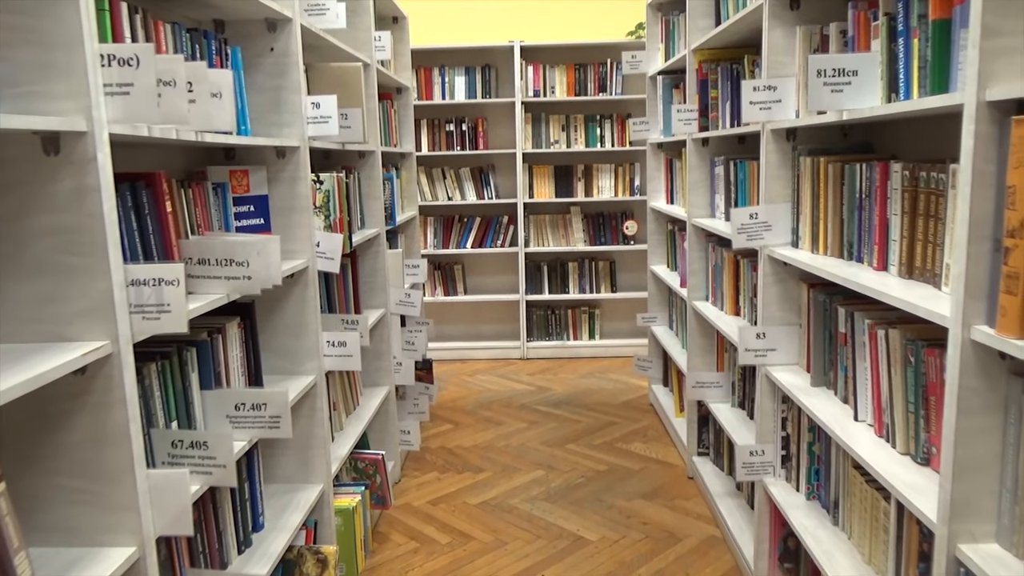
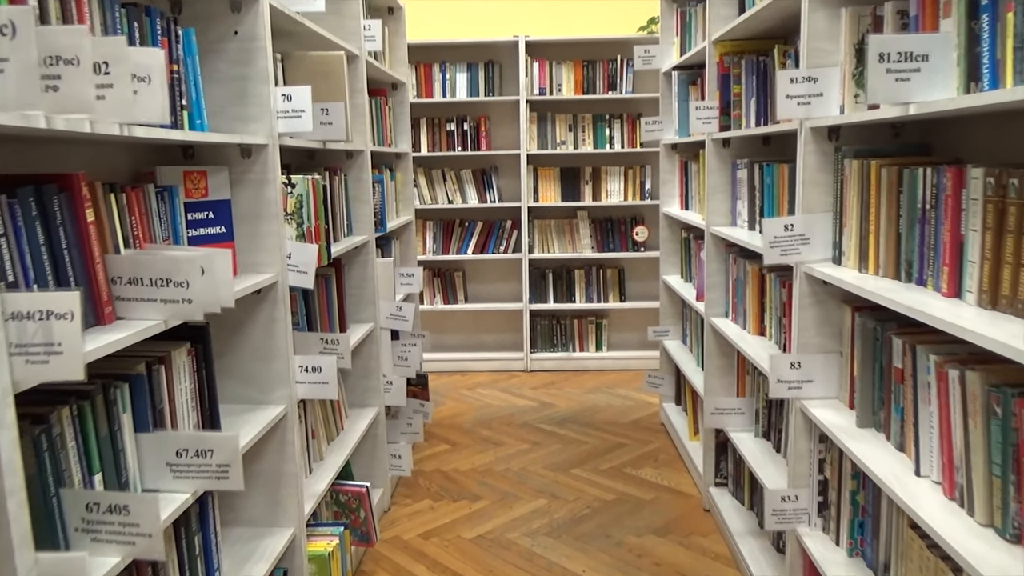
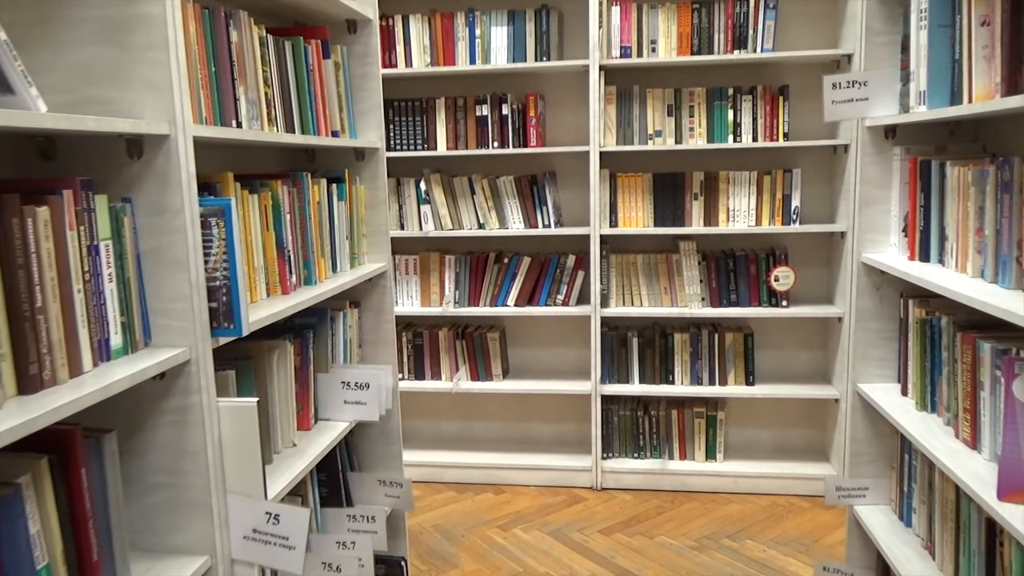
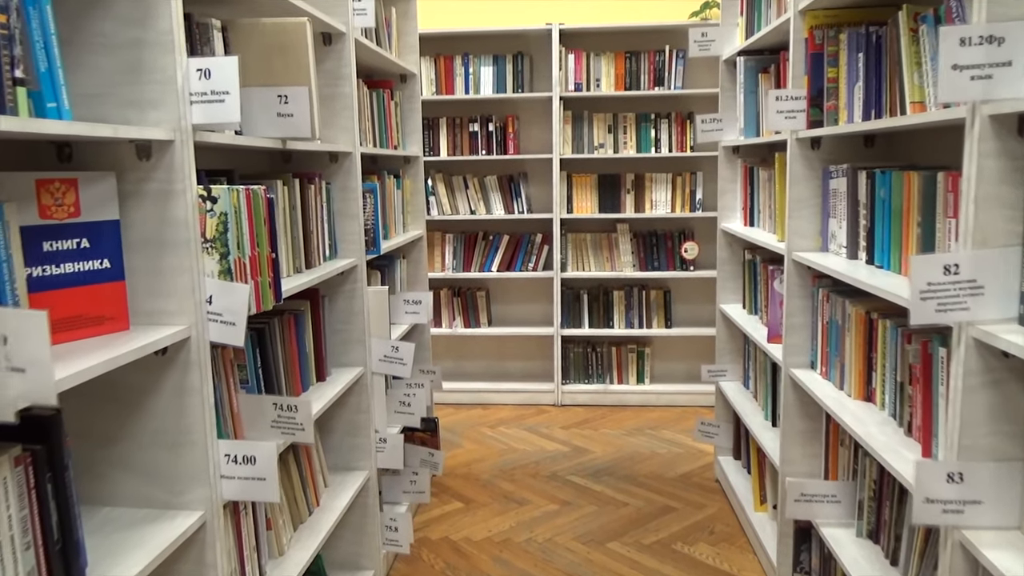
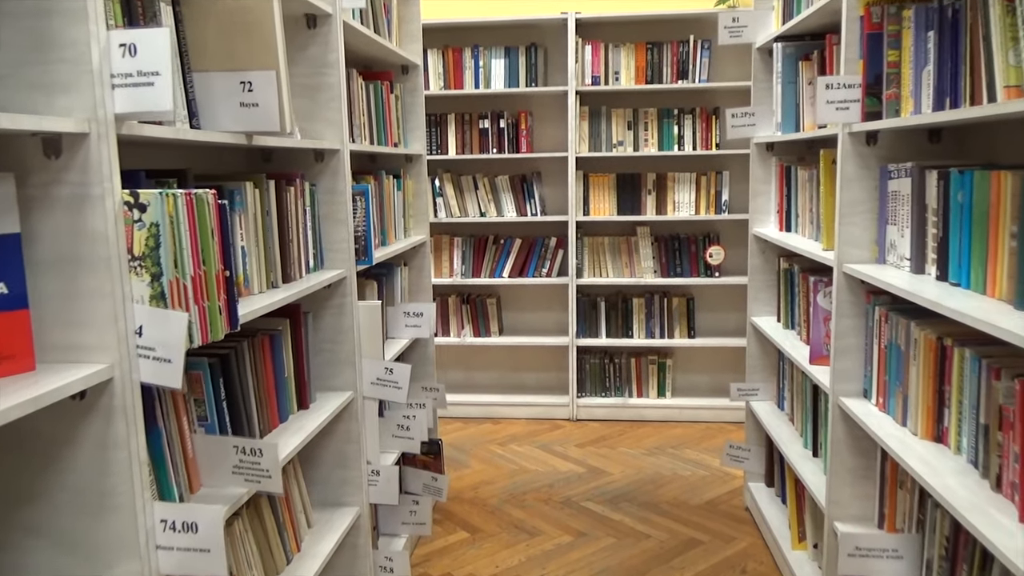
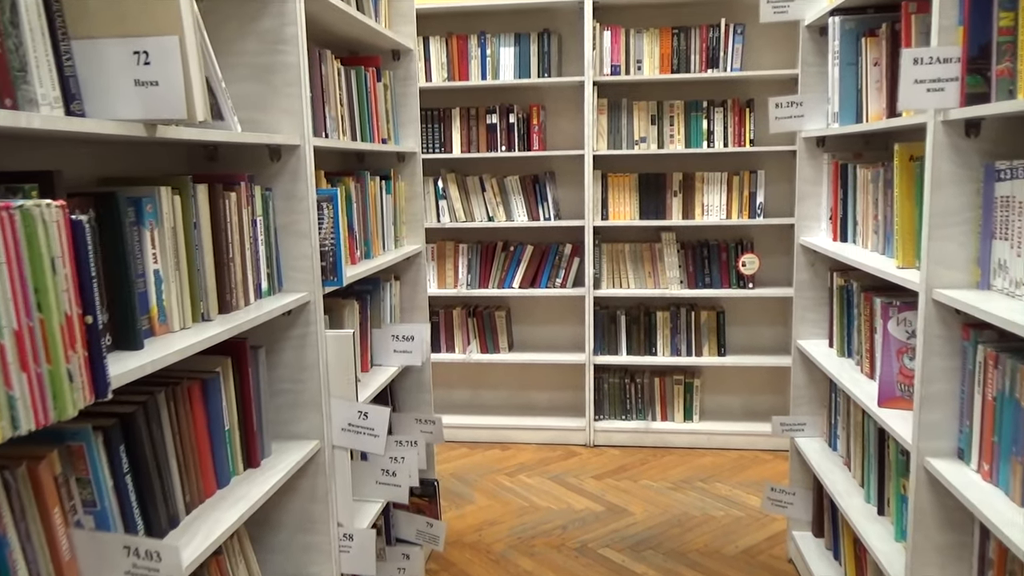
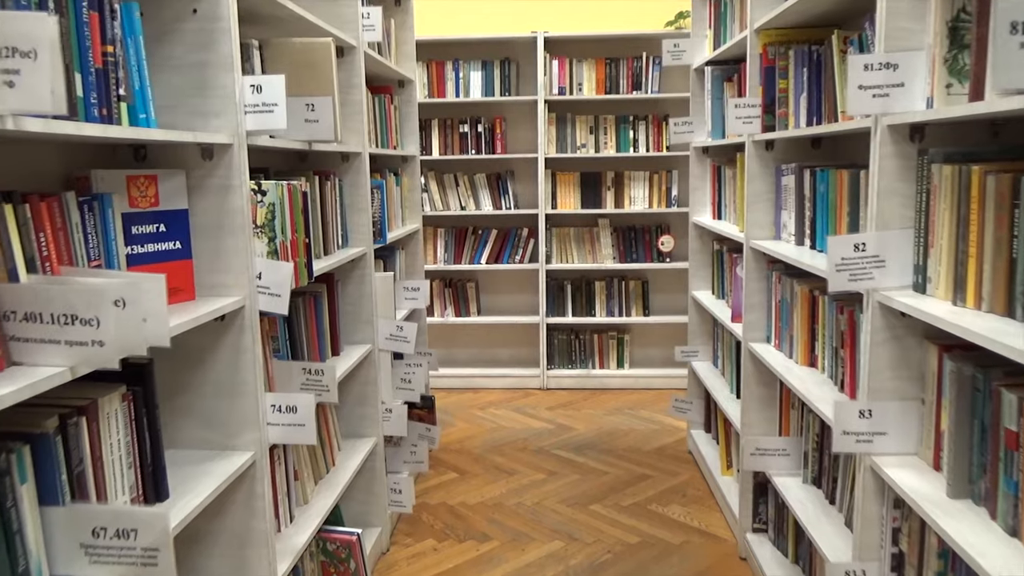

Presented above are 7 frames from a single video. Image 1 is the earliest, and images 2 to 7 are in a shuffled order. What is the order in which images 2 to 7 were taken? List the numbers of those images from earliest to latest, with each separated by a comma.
2, 7, 4, 5, 6, 3
